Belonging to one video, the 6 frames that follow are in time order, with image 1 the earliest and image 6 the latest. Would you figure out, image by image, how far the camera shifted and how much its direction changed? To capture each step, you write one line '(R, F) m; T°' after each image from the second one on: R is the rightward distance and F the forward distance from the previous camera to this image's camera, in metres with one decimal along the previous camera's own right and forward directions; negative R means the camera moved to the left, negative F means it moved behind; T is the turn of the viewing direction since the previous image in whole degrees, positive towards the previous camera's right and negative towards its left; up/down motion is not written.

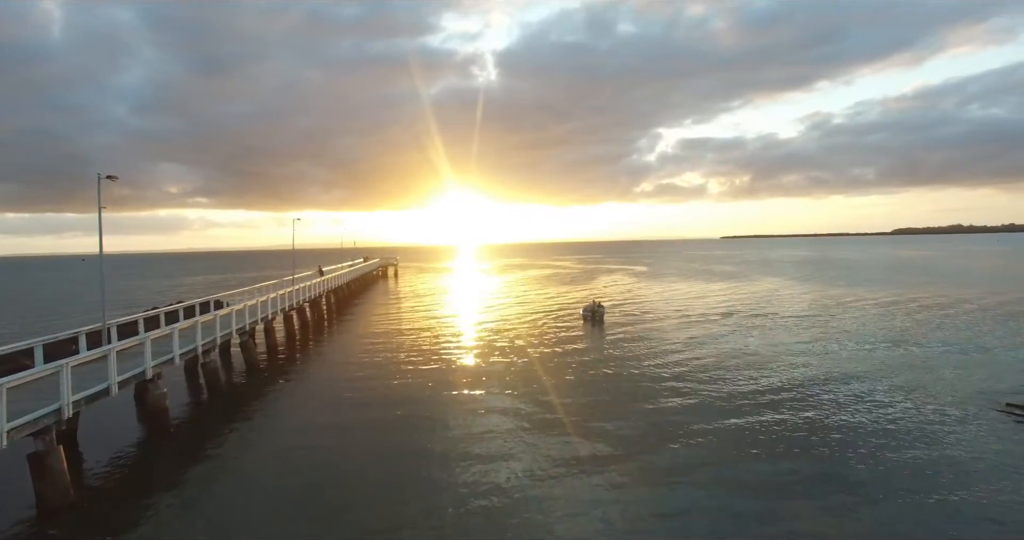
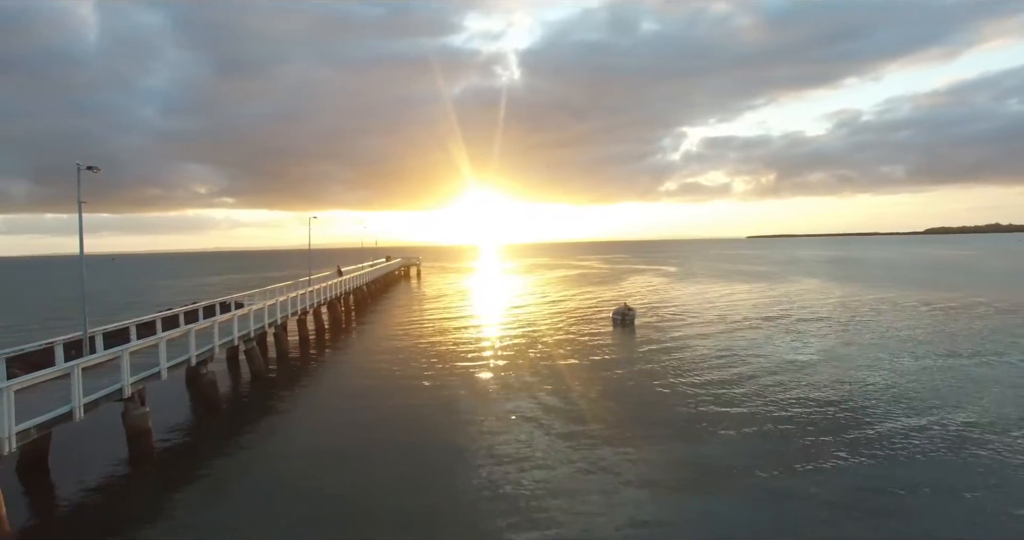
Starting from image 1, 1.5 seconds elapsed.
(-0.1, +1.3) m; -2°
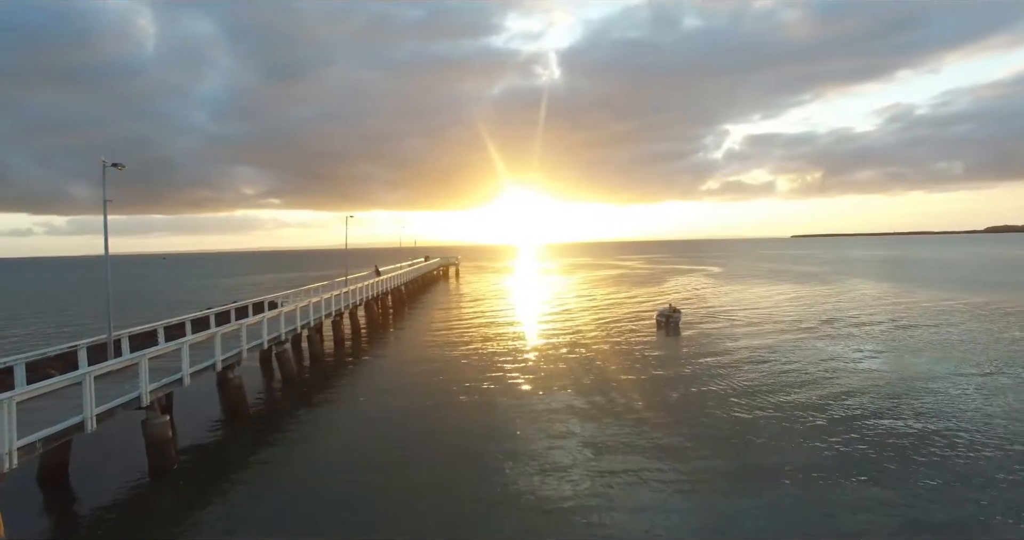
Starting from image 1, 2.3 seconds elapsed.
(0.0, +0.7) m; -4°
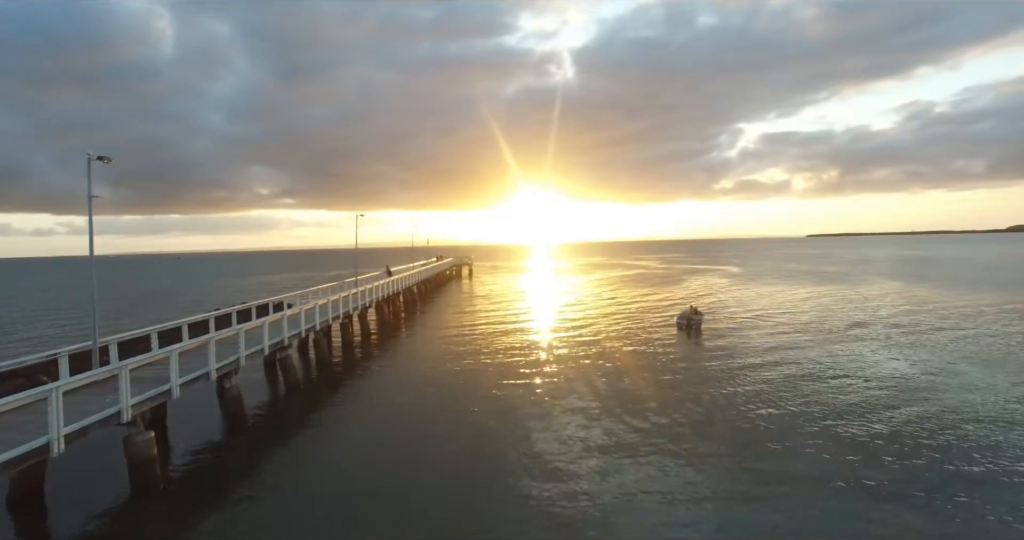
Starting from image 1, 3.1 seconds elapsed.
(-0.1, +0.7) m; -1°
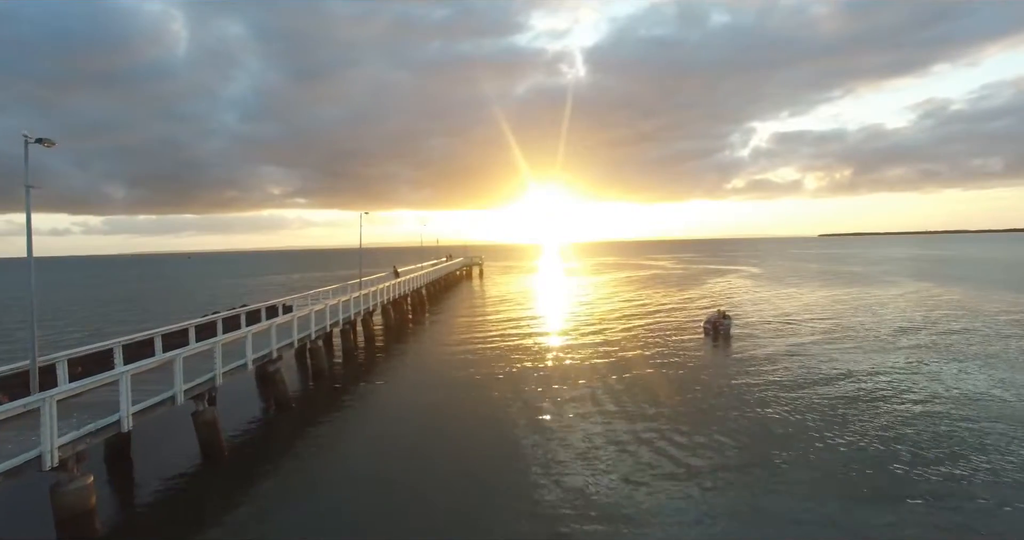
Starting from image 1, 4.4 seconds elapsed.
(-0.1, +1.3) m; -1°
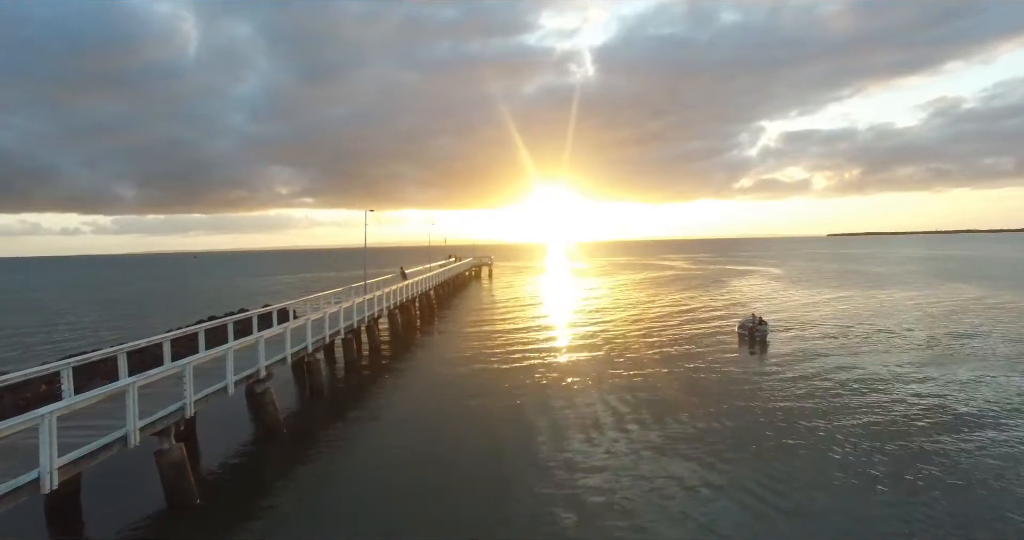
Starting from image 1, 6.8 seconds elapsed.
(-0.3, +1.5) m; -1°
